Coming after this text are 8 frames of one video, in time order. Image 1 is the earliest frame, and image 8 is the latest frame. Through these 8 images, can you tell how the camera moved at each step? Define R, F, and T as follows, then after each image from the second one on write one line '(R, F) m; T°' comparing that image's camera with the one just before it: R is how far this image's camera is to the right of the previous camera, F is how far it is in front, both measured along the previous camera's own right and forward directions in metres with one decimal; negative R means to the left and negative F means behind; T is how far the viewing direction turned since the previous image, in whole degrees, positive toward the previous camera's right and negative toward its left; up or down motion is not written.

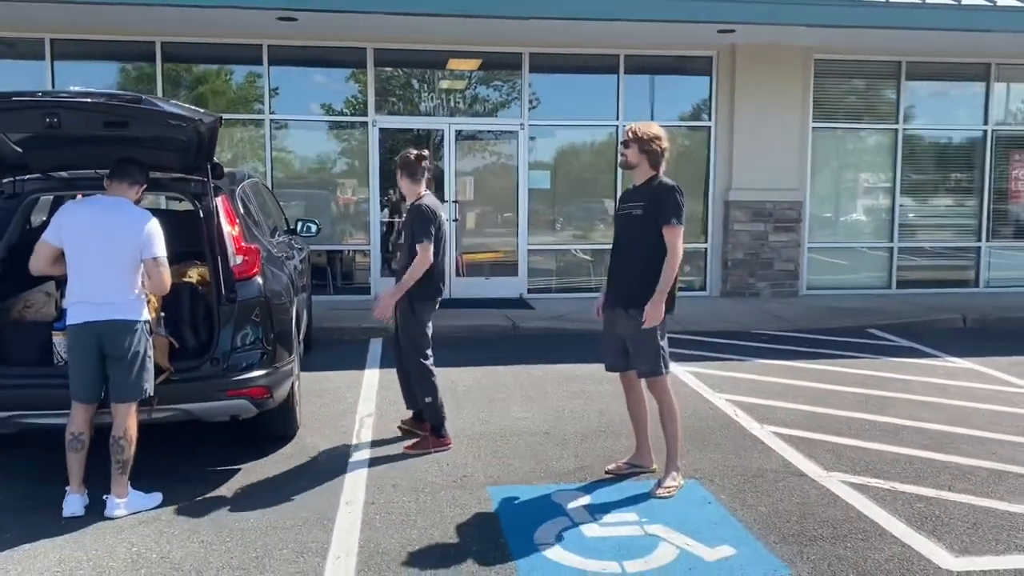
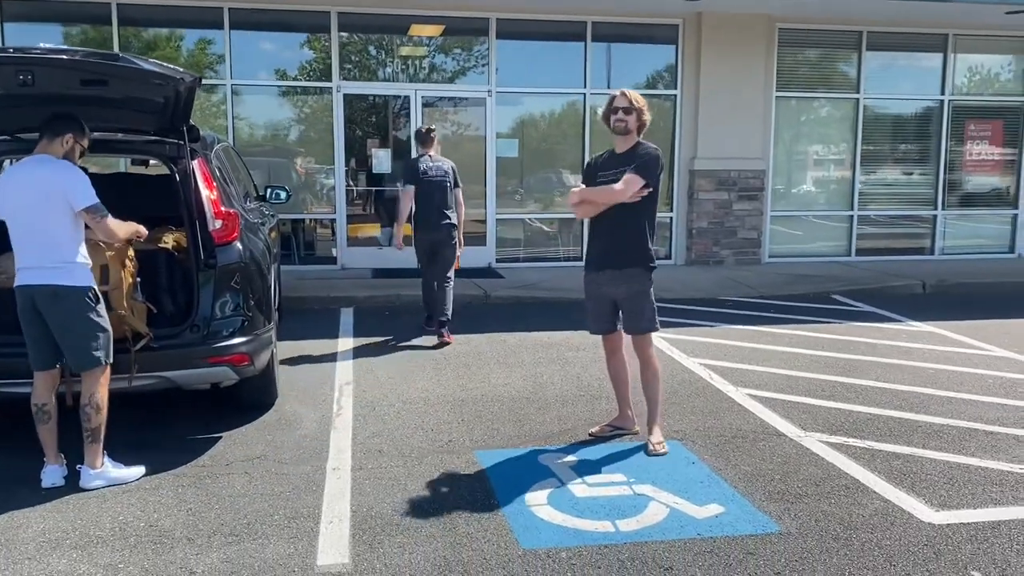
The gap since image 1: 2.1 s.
(-0.2, 0.0) m; +3°
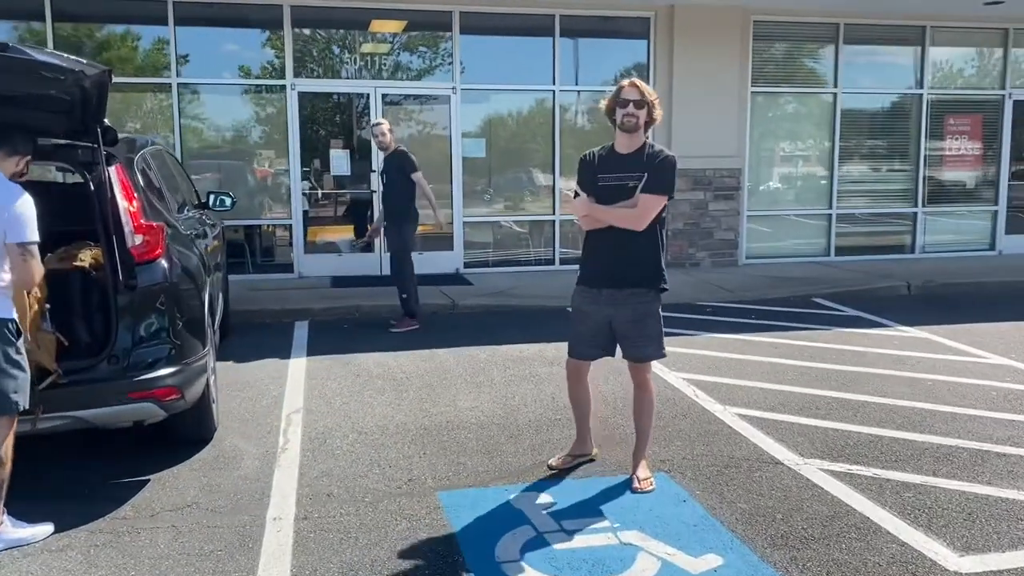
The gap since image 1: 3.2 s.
(0.0, +0.6) m; +2°
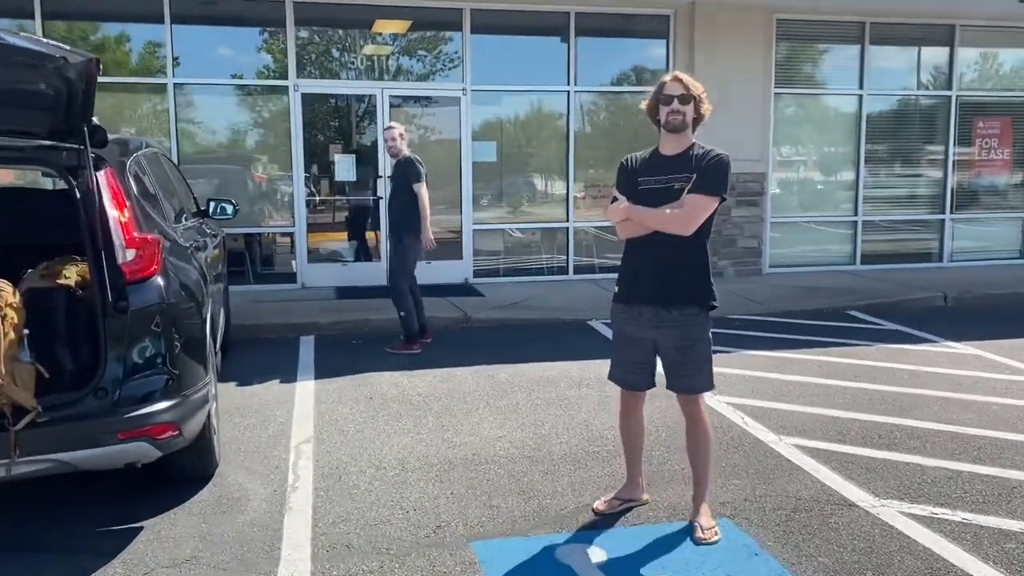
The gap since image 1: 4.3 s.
(-0.2, +0.5) m; 0°
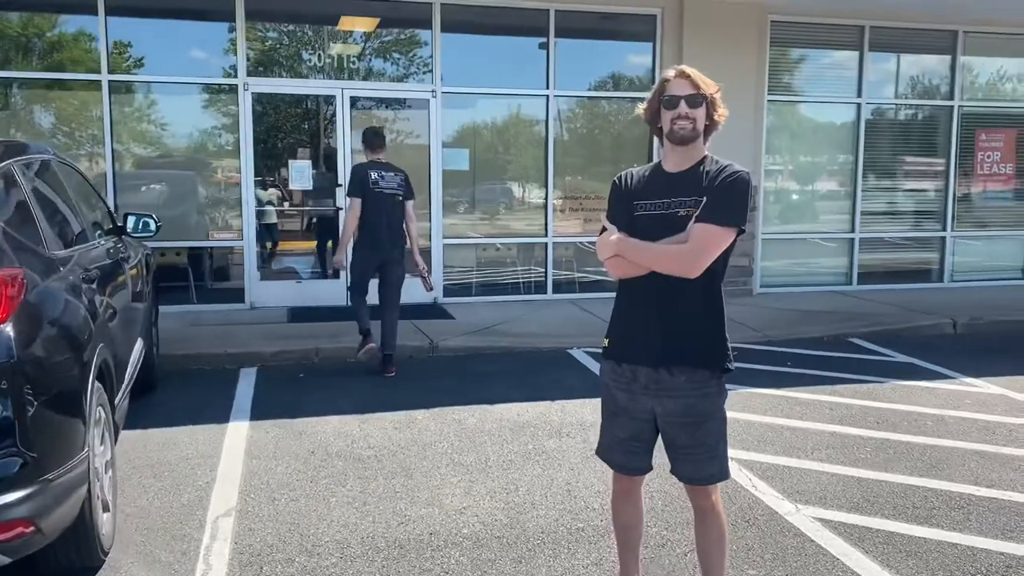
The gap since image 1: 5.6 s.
(0.0, +0.9) m; +2°
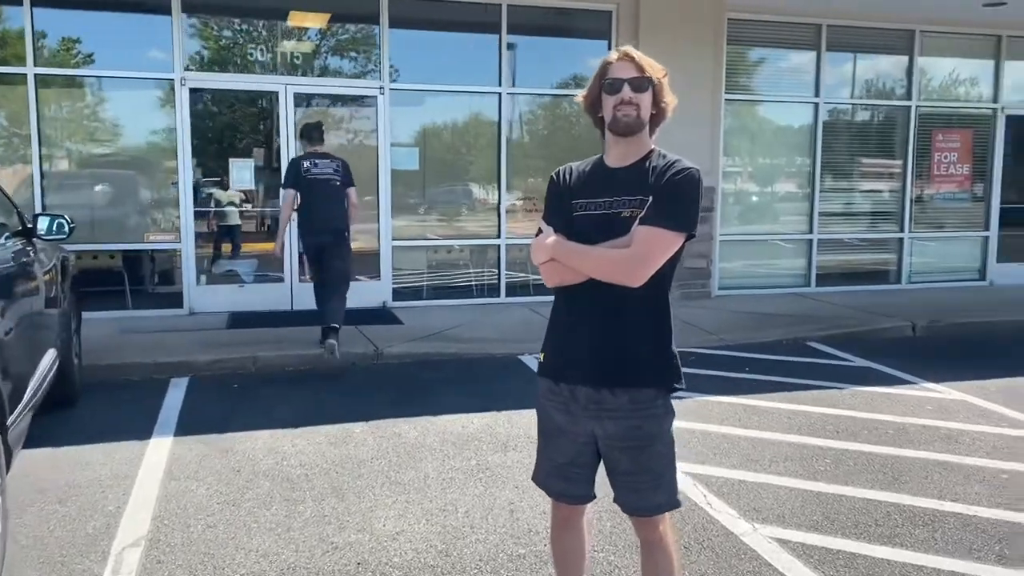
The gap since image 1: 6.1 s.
(+0.1, +0.3) m; +2°
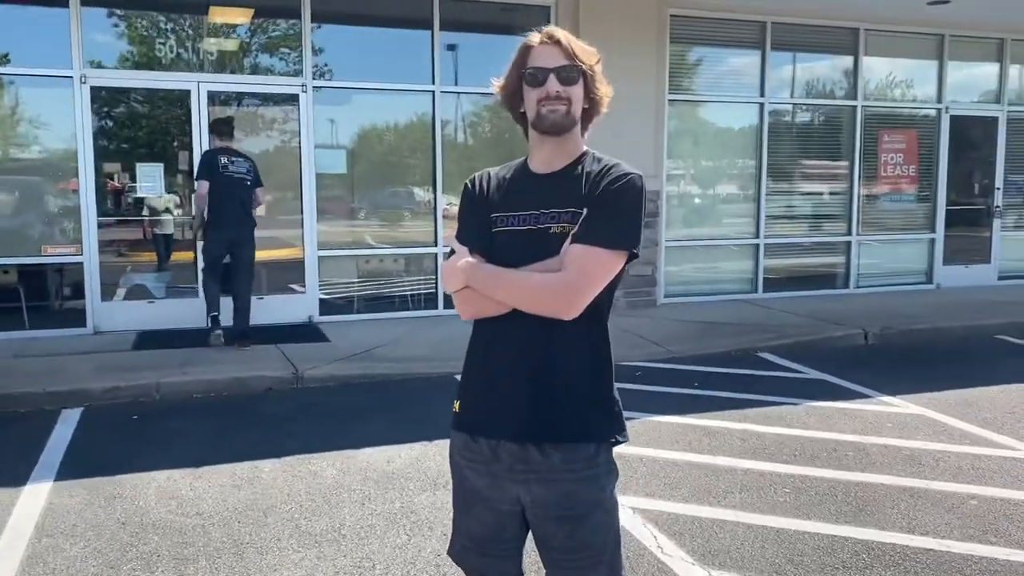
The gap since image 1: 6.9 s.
(+0.1, +0.5) m; +3°
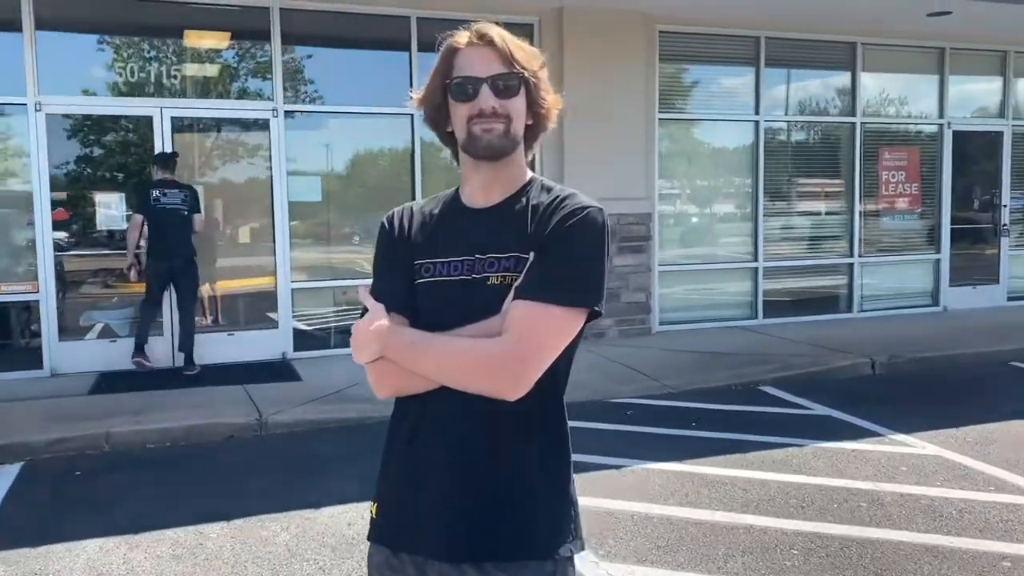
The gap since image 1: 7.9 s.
(+0.1, +0.5) m; 0°
